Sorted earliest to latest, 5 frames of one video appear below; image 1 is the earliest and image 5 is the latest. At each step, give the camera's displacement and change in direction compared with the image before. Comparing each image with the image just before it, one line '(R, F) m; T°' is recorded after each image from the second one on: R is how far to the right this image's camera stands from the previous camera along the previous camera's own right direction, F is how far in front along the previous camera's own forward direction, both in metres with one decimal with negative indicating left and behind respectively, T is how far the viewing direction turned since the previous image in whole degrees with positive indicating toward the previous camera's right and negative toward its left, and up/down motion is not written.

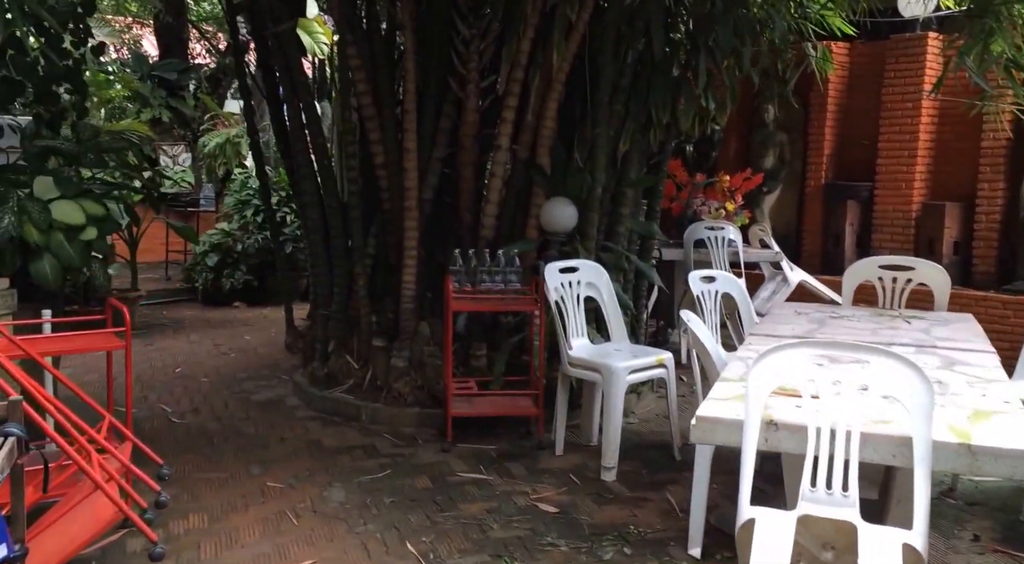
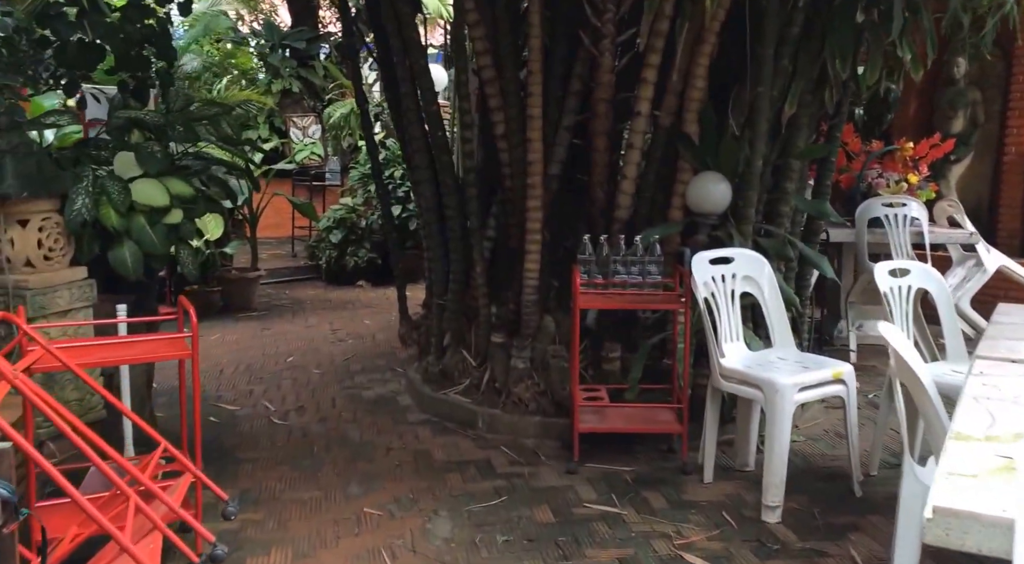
(0.0, +0.6) m; -8°
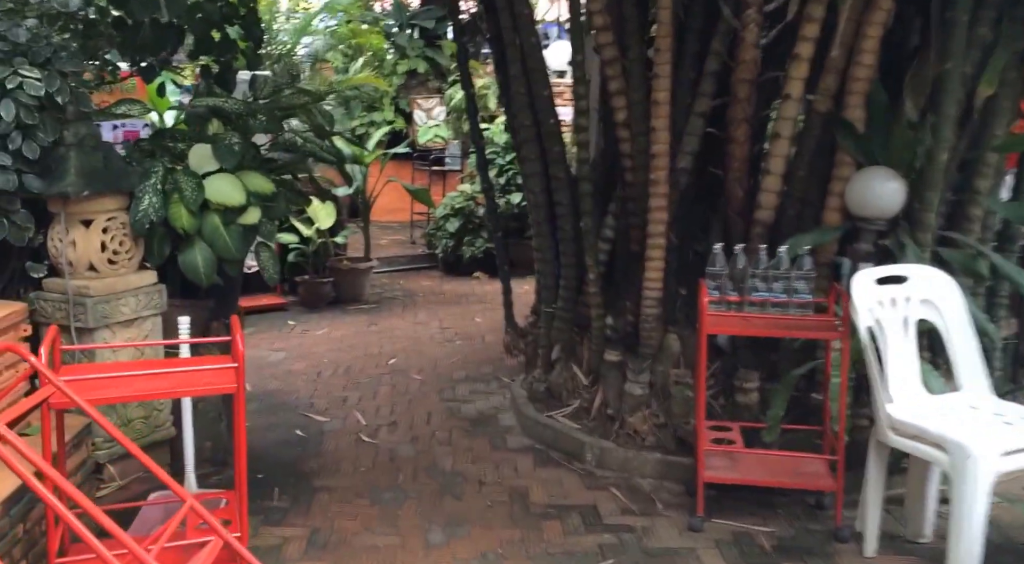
(+0.1, +0.5) m; -8°
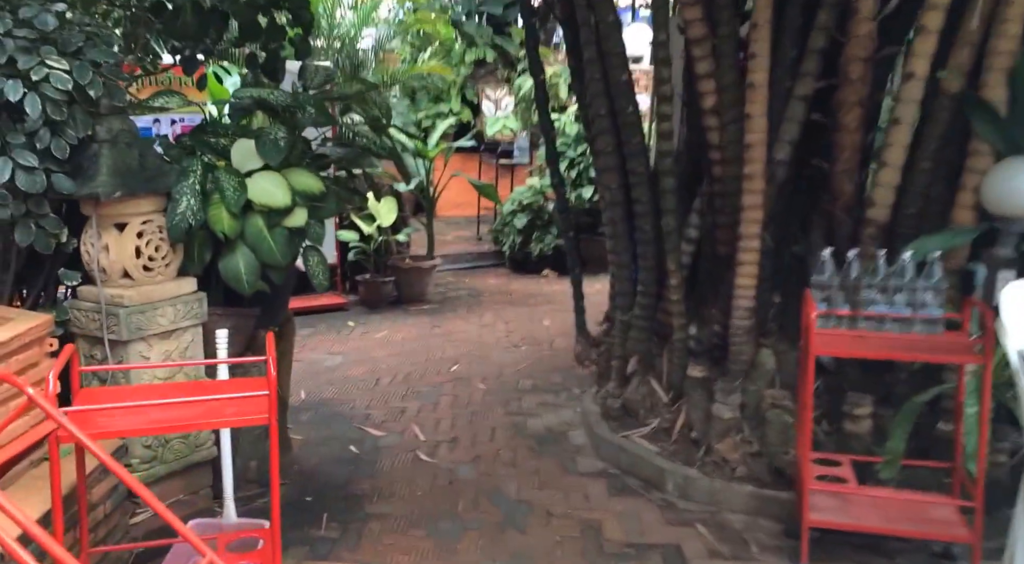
(0.0, +0.3) m; -4°
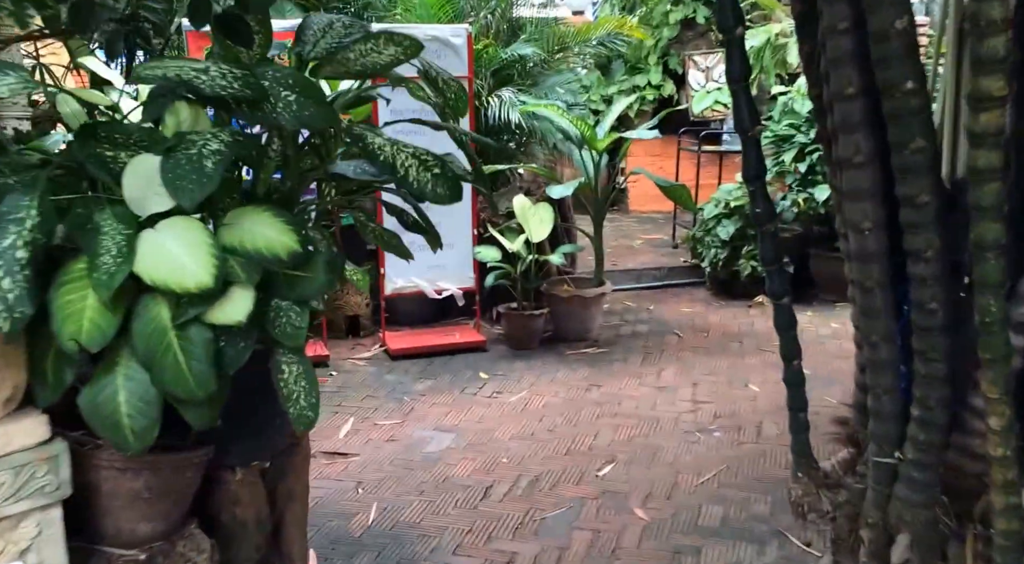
(+0.1, +1.5) m; -13°
